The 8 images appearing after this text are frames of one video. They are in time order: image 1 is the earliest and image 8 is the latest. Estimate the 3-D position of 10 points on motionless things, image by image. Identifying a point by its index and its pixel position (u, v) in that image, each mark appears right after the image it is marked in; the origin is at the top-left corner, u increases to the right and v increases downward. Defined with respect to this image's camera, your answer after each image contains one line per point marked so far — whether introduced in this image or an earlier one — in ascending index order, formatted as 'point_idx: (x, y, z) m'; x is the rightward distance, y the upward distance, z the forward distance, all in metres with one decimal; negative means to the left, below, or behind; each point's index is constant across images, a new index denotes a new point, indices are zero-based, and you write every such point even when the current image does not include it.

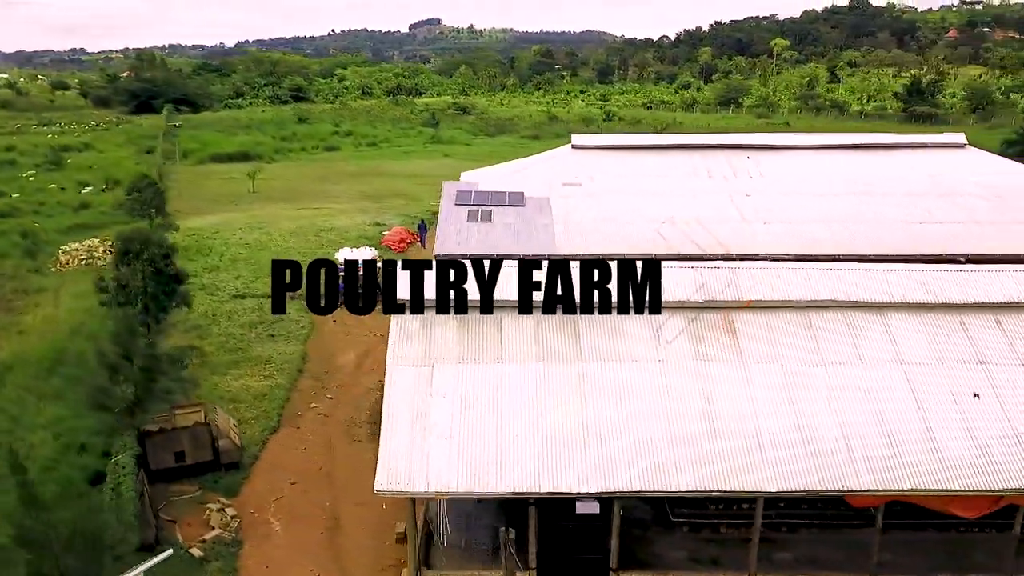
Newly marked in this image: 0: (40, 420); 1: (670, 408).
0: (-7.9, -2.2, +13.5) m
1: (+1.9, -1.3, +9.0) m
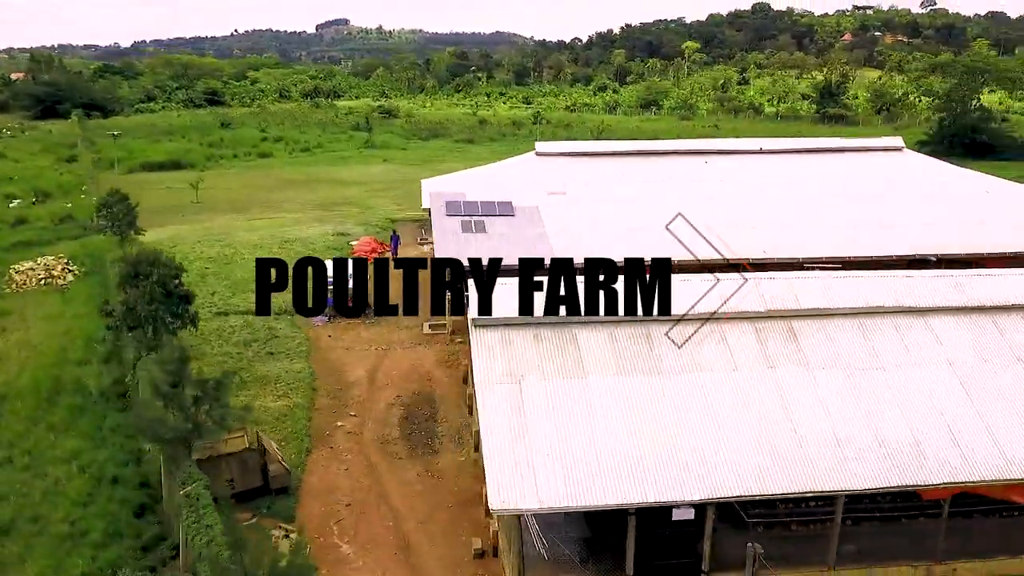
0: (-7.3, -2.6, +12.9) m
1: (+2.9, -1.5, +9.4) m
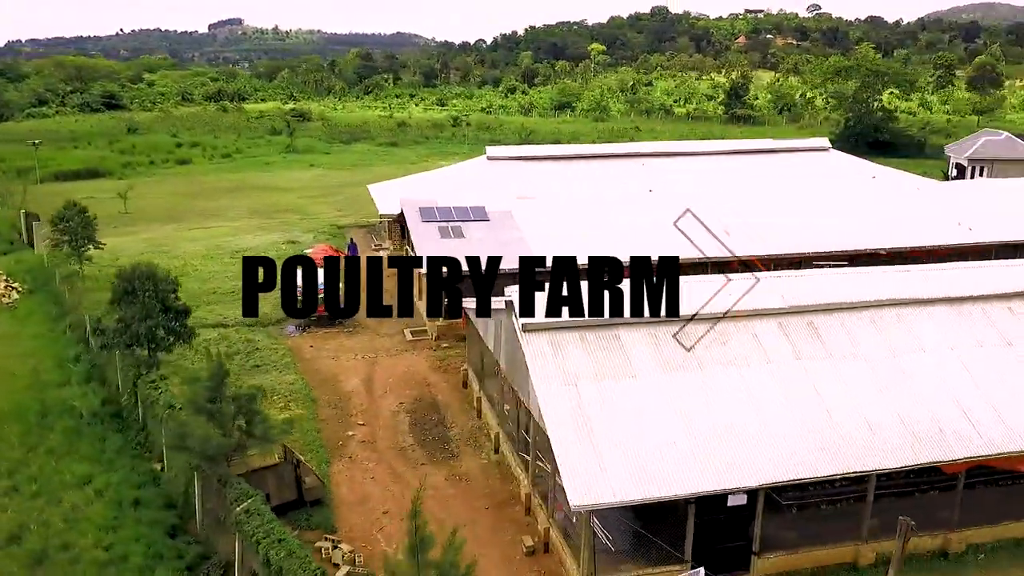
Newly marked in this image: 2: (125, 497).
0: (-6.9, -2.9, +12.5) m
1: (+3.5, -1.5, +10.1) m
2: (-5.7, -3.1, +12.0) m
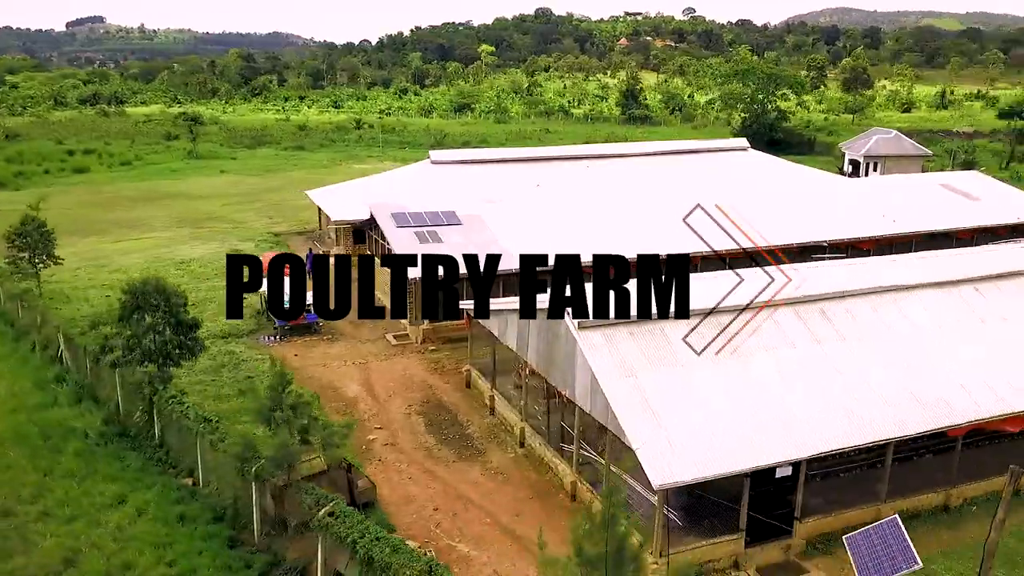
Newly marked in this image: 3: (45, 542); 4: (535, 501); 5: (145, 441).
0: (-6.3, -3.2, +12.2) m
1: (+4.3, -1.3, +11.3) m
2: (-5.1, -3.3, +11.9) m
3: (-6.4, -3.5, +11.1) m
4: (+0.4, -3.3, +12.3) m
5: (-6.3, -2.7, +14.0) m
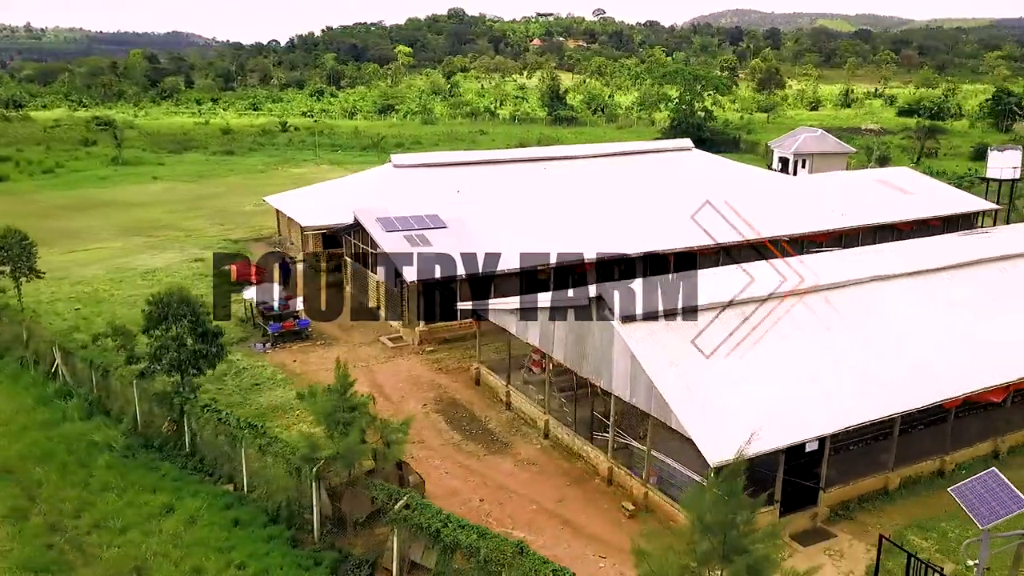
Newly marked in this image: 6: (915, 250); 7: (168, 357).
0: (-5.6, -3.4, +12.3) m
1: (+5.0, -1.2, +12.4) m
2: (-4.3, -3.5, +12.1) m
3: (-5.6, -3.7, +11.2) m
4: (+1.0, -3.2, +13.1) m
5: (-5.8, -2.8, +14.0) m
6: (+8.3, +0.8, +16.4) m
7: (-6.0, -1.2, +14.0) m
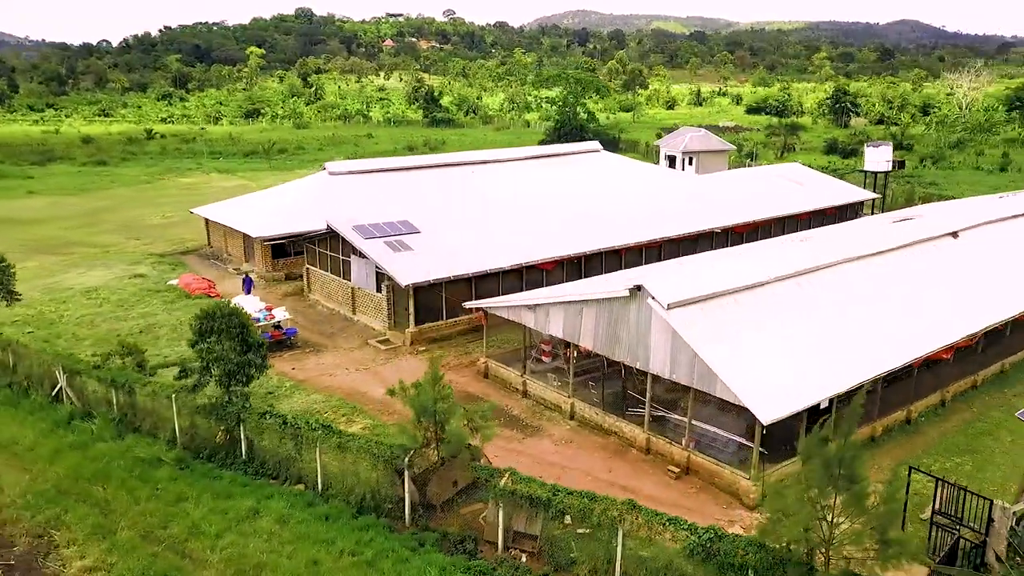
0: (-4.5, -3.6, +12.8) m
1: (+5.8, -0.9, +14.7) m
2: (-3.2, -3.6, +12.8) m
3: (-4.3, -3.9, +11.7) m
4: (+1.9, -3.1, +14.7) m
5: (-5.0, -3.1, +14.4) m
6: (+8.3, +1.3, +19.1) m
7: (-5.2, -1.4, +14.4) m
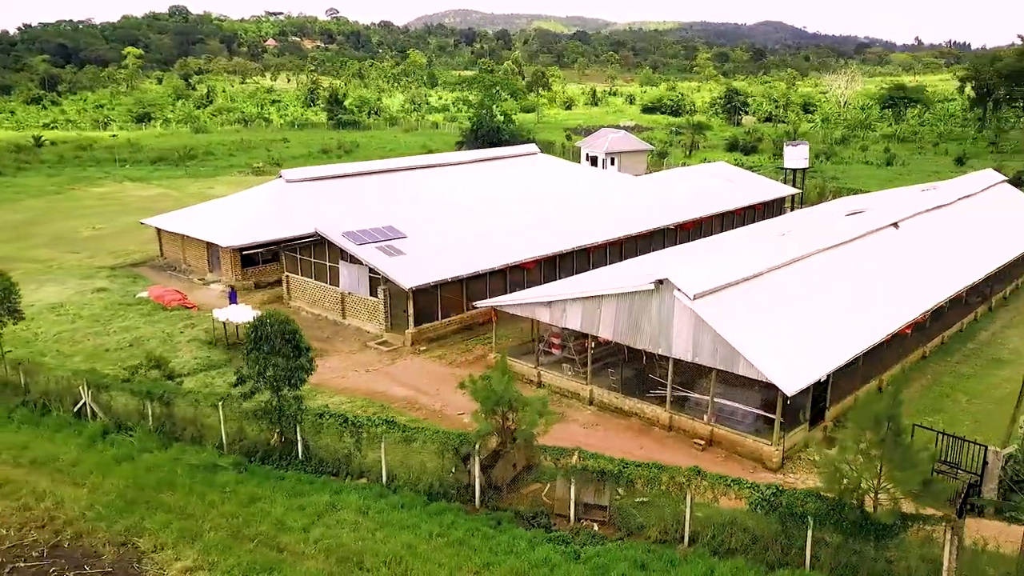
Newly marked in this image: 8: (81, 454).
0: (-3.4, -3.7, +13.5) m
1: (+6.5, -0.6, +16.8) m
2: (-2.1, -3.7, +13.7) m
3: (-3.0, -4.0, +12.4) m
4: (+2.7, -3.0, +16.2) m
5: (-4.2, -3.2, +15.1) m
6: (+8.2, +1.6, +21.5) m
7: (-4.4, -1.6, +15.0) m
8: (-8.4, -3.2, +15.6) m
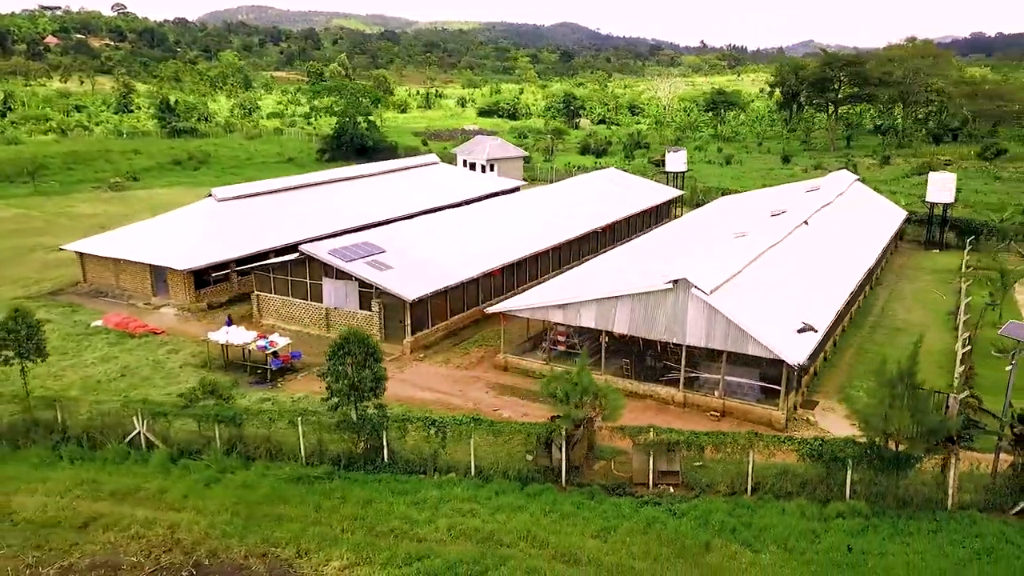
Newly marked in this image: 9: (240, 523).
0: (-1.6, -4.0, +15.1) m
1: (+7.1, -0.4, +20.4) m
2: (-0.4, -3.9, +15.5) m
3: (-1.0, -4.3, +14.1) m
4: (+3.6, -3.0, +19.0) m
5: (-2.8, -3.6, +16.4) m
6: (+7.6, +1.9, +25.3) m
7: (-3.1, -2.0, +16.3) m
8: (-6.9, -3.8, +16.0) m
9: (-4.9, -4.2, +14.6) m
